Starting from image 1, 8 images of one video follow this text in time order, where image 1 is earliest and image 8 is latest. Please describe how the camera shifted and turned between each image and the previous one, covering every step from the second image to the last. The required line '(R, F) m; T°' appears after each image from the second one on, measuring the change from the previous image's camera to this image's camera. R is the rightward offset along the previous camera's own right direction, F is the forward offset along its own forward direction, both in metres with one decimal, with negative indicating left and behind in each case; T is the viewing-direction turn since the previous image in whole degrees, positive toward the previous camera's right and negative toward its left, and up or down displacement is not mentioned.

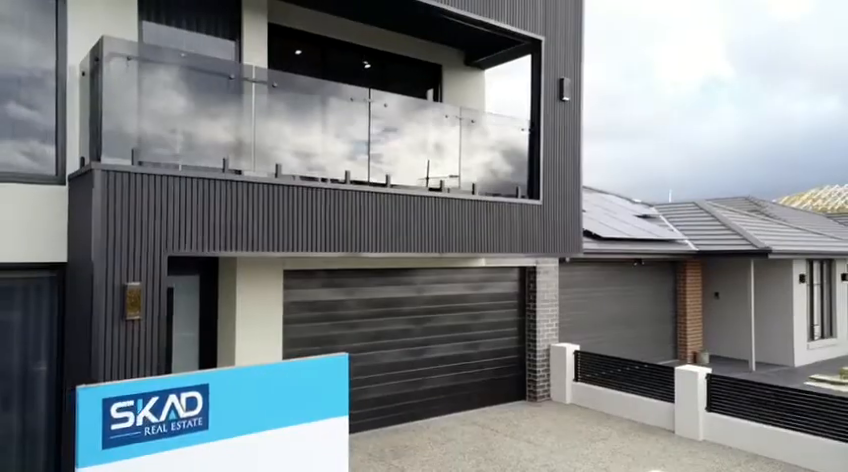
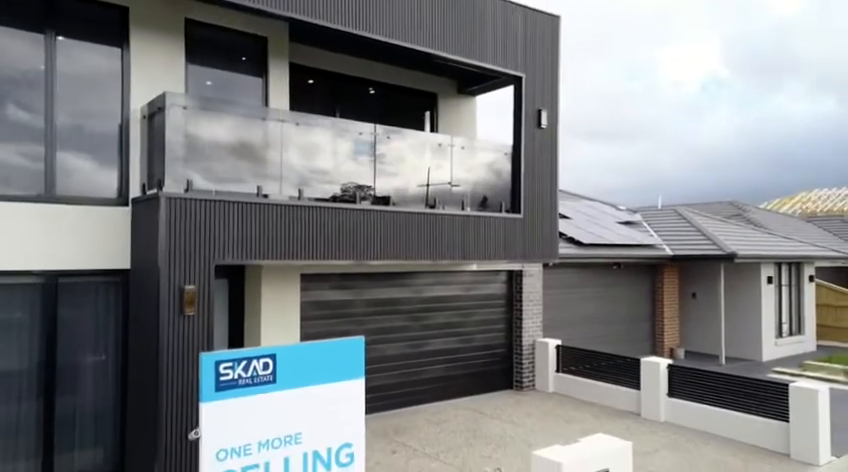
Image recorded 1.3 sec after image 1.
(+0.1, -1.3) m; 0°
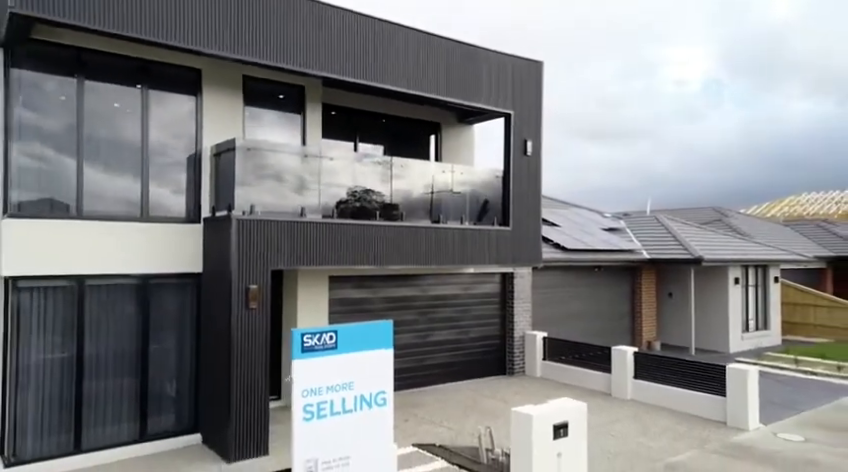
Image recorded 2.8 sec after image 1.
(-0.1, -1.9) m; 0°
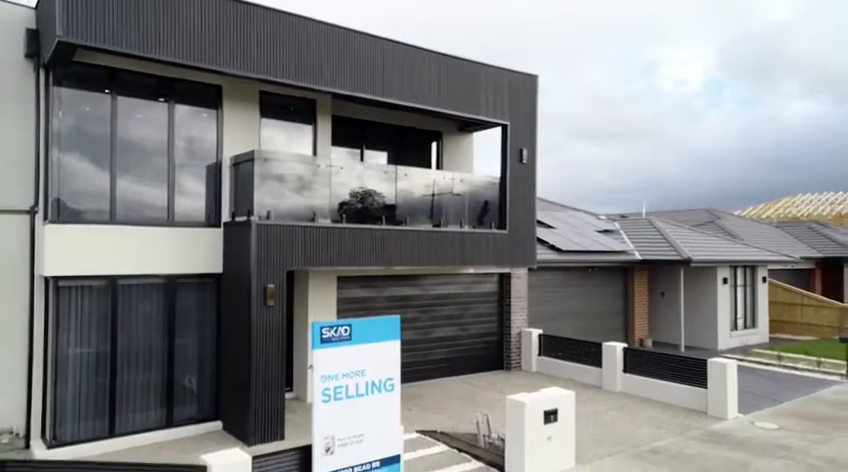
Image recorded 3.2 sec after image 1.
(0.0, -0.8) m; 0°
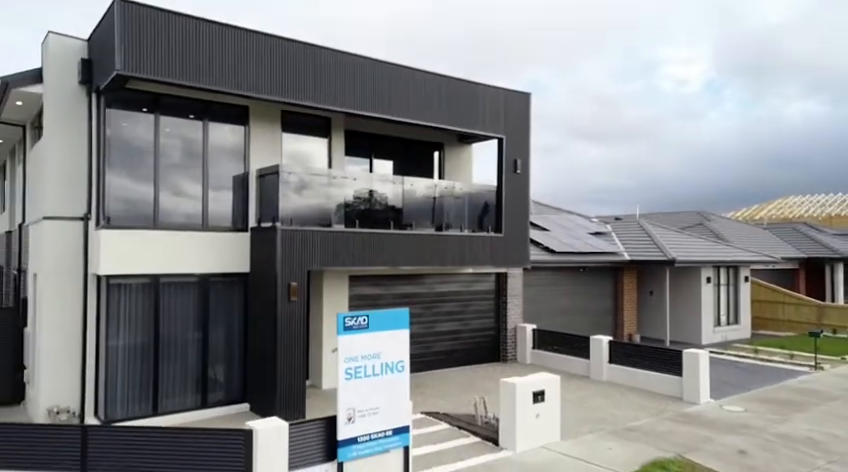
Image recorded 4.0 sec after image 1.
(-0.1, -1.2) m; 0°
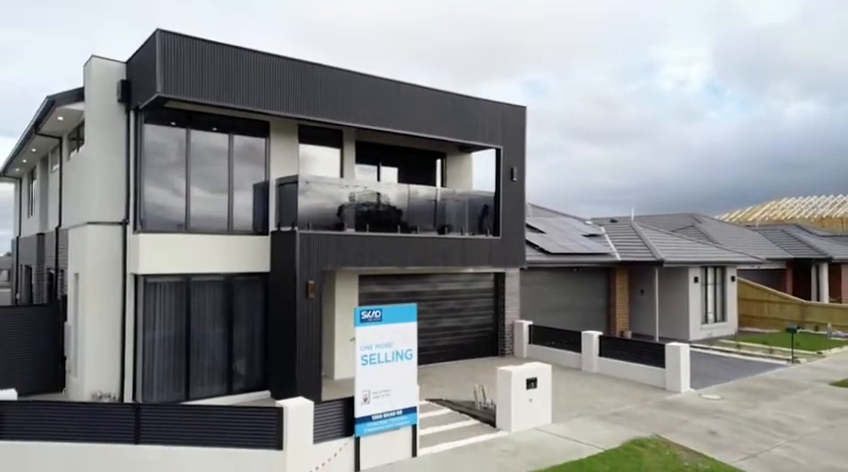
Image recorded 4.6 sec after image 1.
(-0.1, -1.1) m; 0°
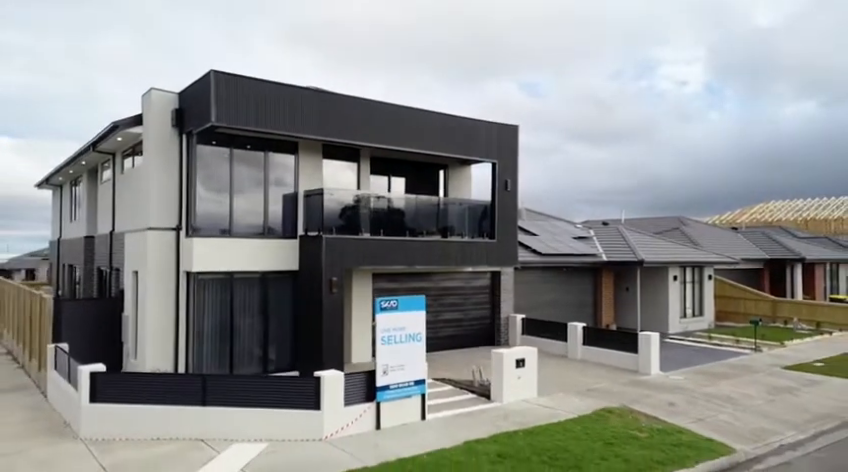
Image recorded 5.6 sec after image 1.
(-0.1, -2.0) m; 0°
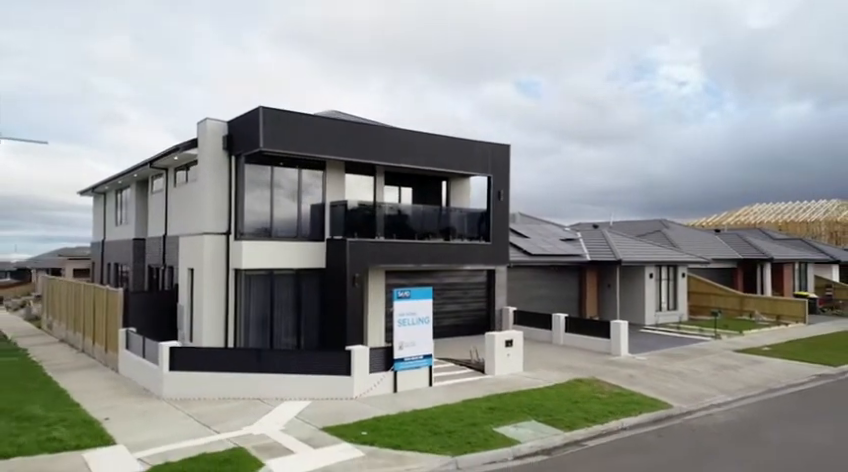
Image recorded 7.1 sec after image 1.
(-0.2, -2.8) m; 0°
